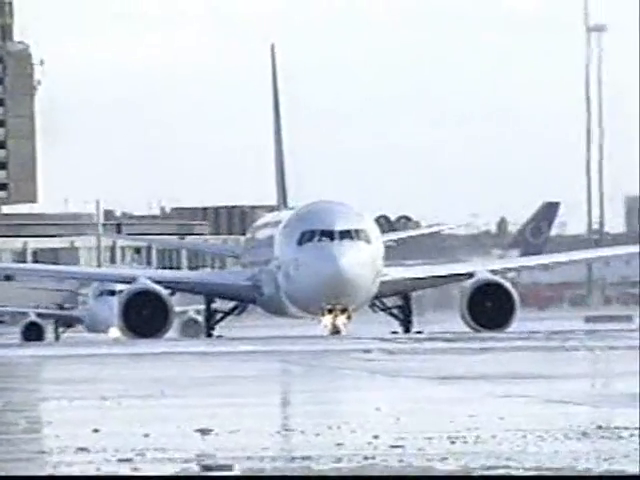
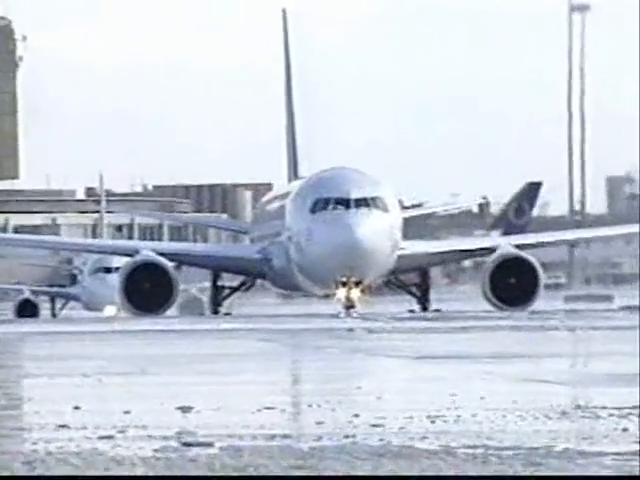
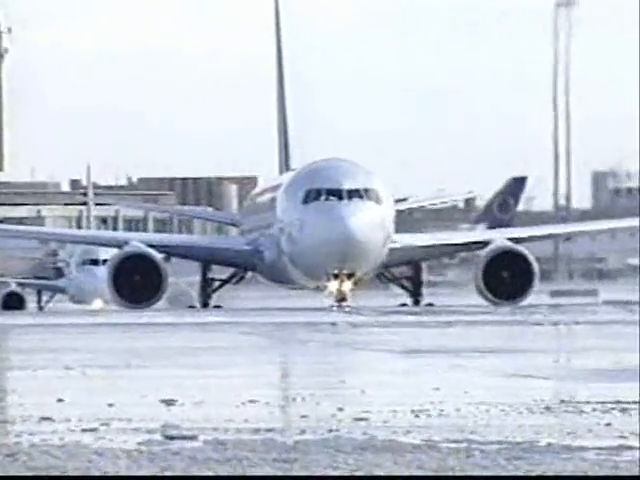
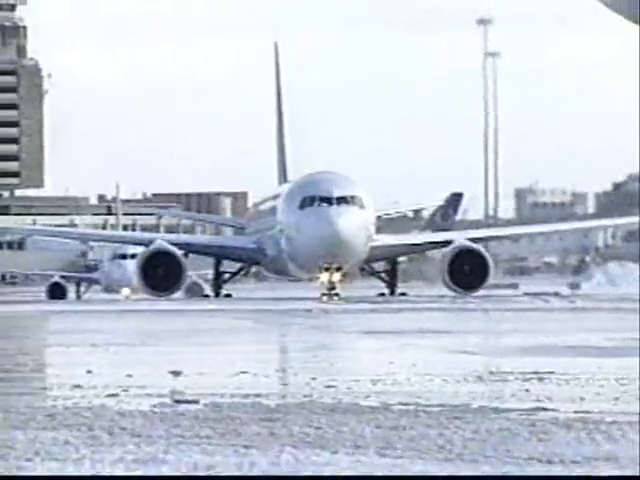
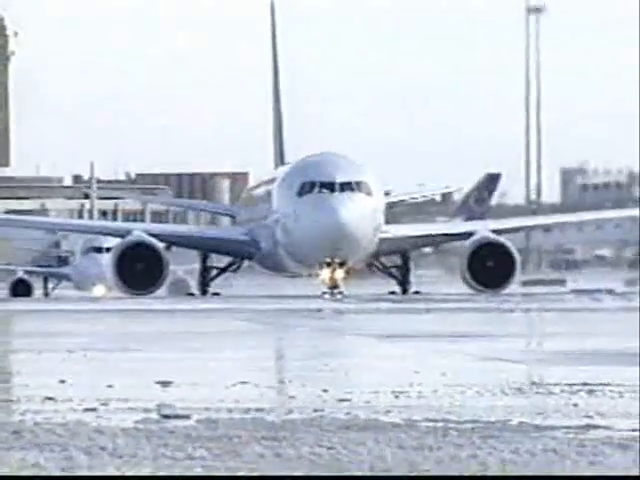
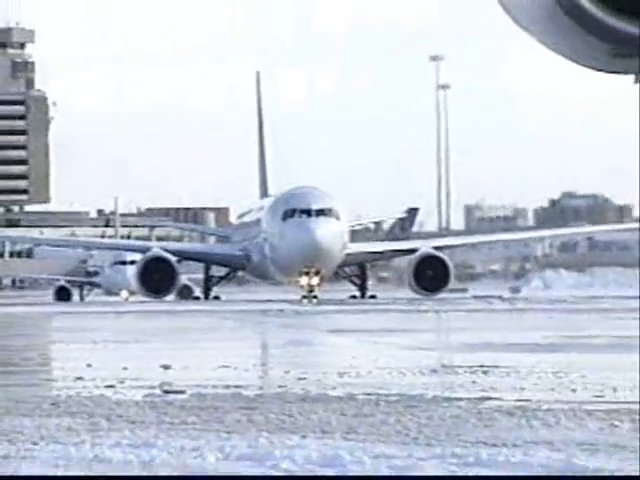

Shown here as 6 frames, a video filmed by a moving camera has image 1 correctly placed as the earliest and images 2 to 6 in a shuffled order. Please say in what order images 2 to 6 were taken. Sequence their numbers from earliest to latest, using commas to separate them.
2, 3, 5, 4, 6
